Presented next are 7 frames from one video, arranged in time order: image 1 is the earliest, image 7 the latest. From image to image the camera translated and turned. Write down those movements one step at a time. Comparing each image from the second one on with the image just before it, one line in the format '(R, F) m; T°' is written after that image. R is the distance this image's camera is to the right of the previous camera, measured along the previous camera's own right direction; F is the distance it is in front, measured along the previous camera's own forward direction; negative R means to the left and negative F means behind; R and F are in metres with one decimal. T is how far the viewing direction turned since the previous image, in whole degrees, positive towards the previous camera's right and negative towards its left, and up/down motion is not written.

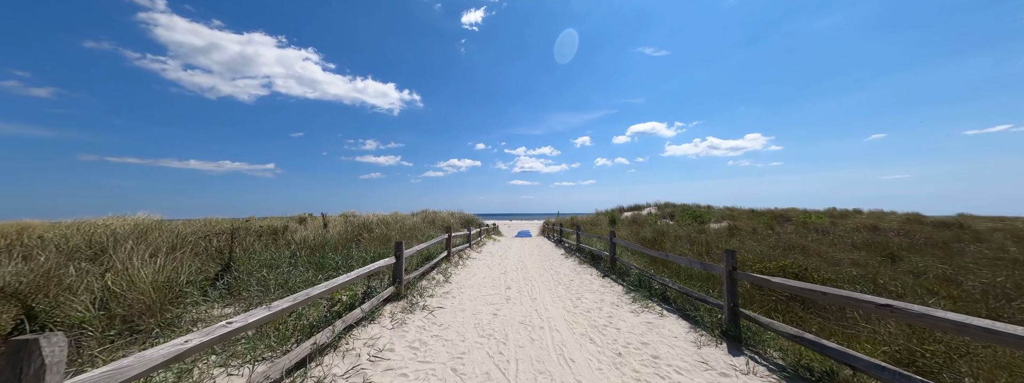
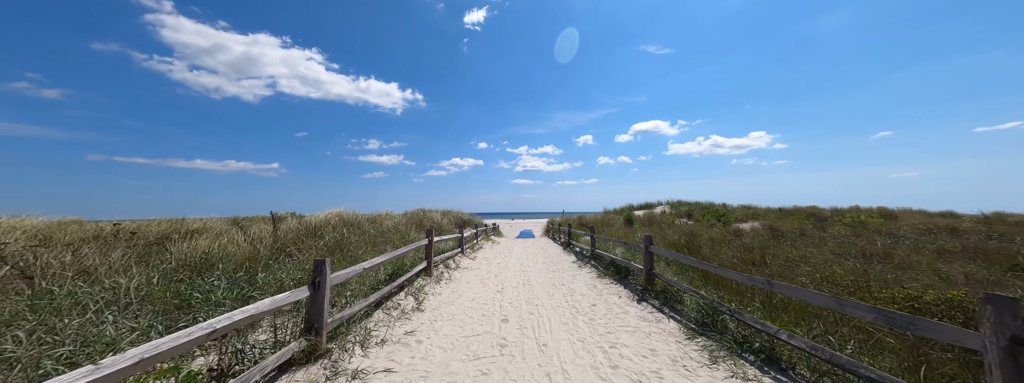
(+0.1, +1.8) m; -1°
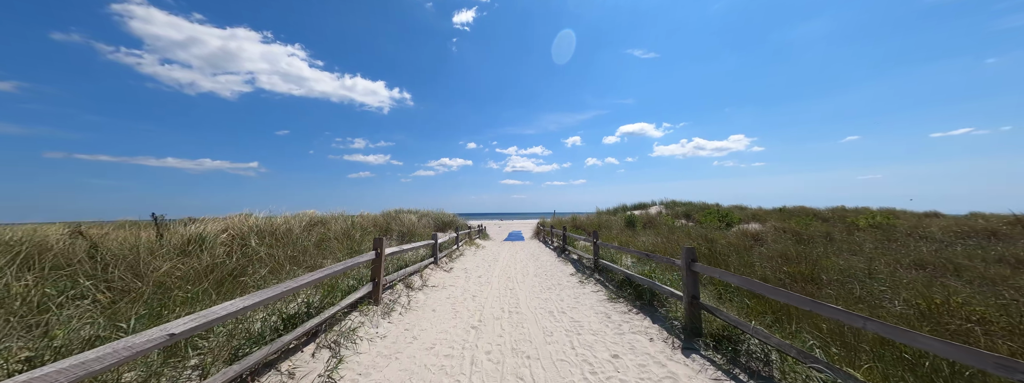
(+0.1, +1.7) m; +2°
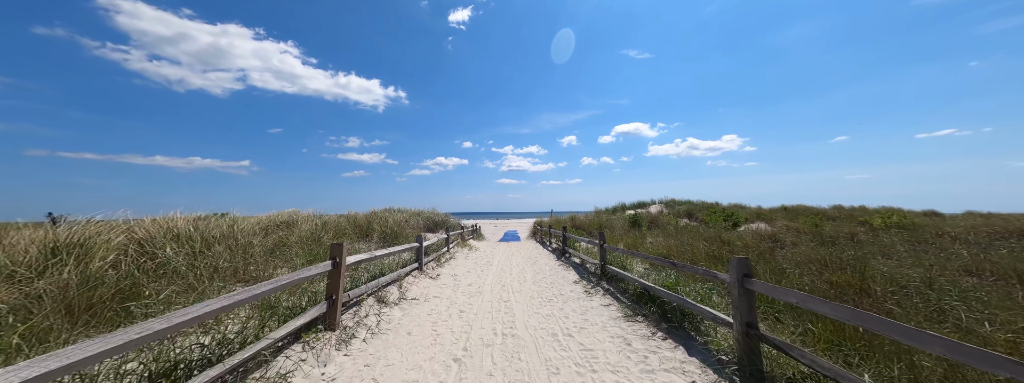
(0.0, +0.9) m; +1°
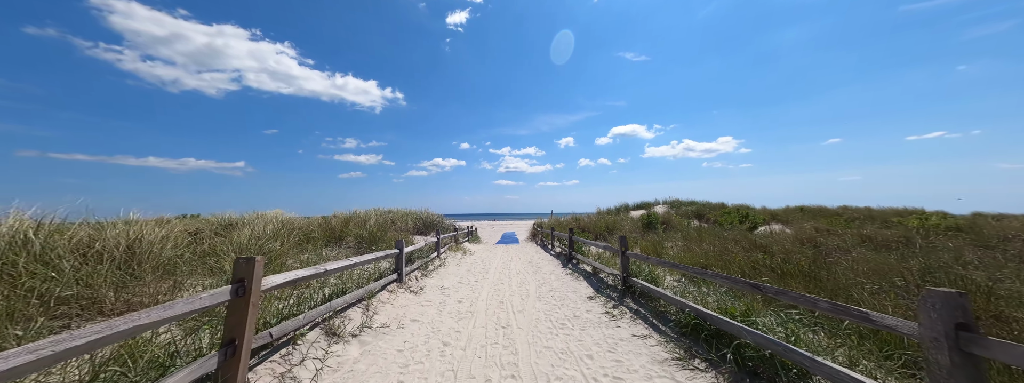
(0.0, +1.2) m; 0°
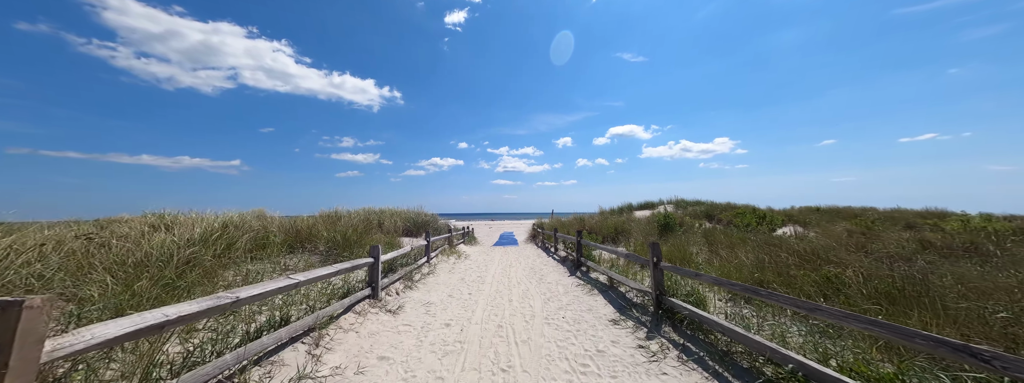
(-0.1, +1.1) m; 0°
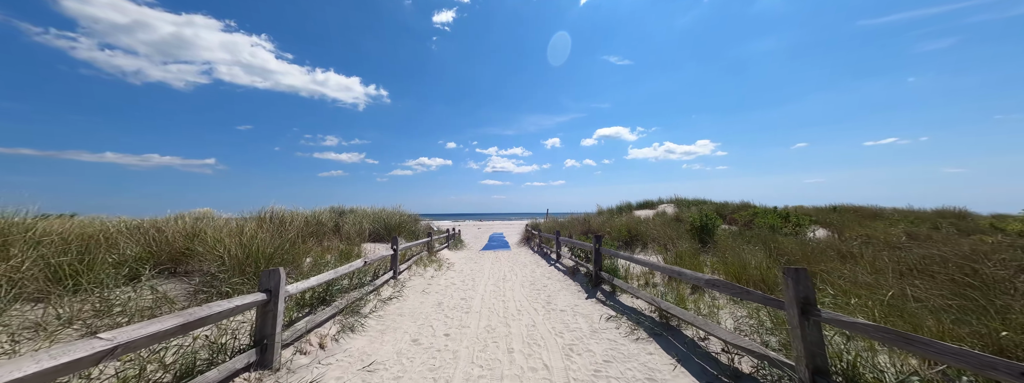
(-0.1, +2.0) m; +2°
